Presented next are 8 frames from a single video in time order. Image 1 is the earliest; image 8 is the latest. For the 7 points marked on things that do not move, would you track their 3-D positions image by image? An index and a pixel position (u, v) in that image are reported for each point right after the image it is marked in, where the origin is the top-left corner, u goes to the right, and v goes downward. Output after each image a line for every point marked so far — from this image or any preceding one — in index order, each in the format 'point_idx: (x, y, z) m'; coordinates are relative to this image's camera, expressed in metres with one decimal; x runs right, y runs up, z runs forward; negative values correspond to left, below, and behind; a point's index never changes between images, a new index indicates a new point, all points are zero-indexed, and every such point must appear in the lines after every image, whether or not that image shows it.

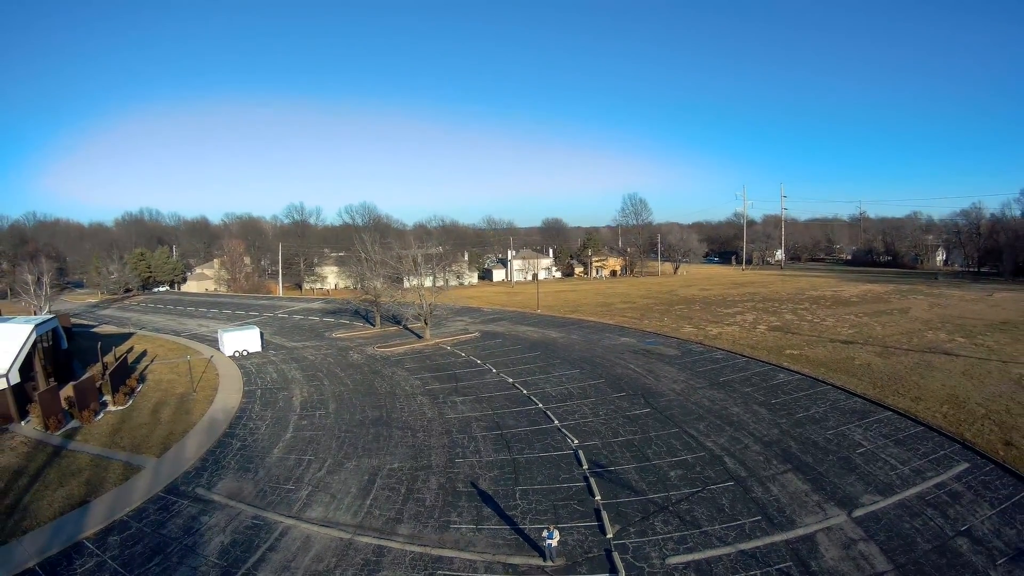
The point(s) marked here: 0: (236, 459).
0: (-4.9, -3.1, +9.1) m
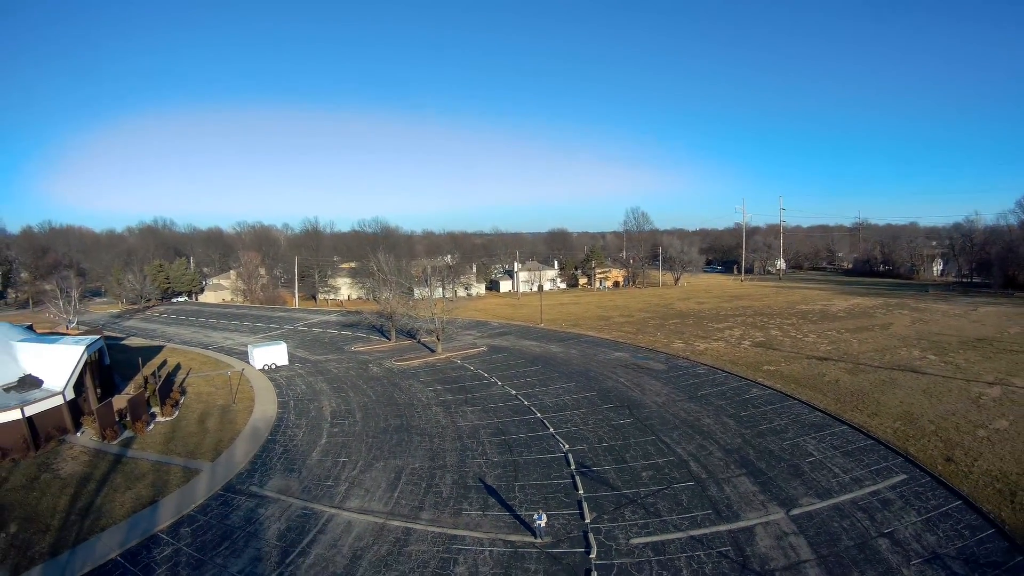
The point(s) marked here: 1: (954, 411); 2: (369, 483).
0: (-4.8, -3.7, +10.8) m
1: (+12.9, -3.8, +14.4) m
2: (-2.7, -3.6, +9.6) m
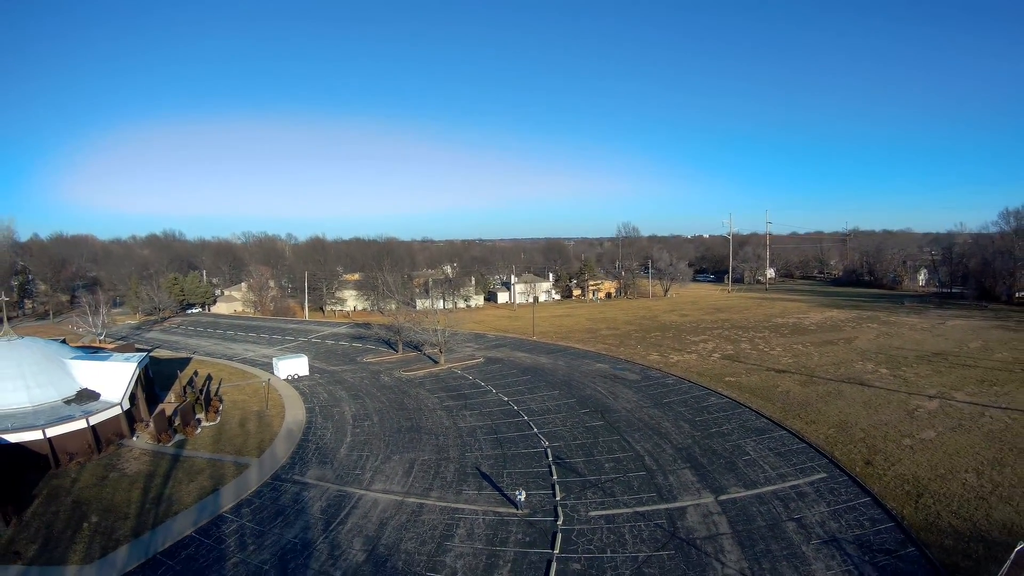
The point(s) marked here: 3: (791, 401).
0: (-5.1, -4.4, +13.2) m
1: (+12.7, -4.6, +16.9) m
2: (-2.9, -4.3, +12.0) m
3: (+9.9, -4.0, +18.0) m
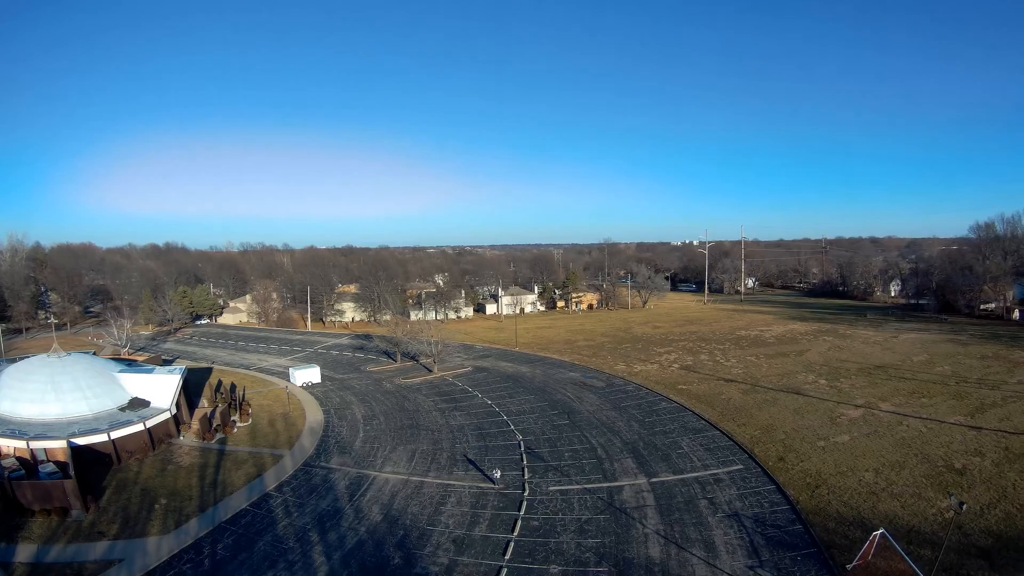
0: (-5.7, -5.2, +16.4) m
1: (+12.0, -5.5, +20.4) m
2: (-3.5, -5.1, +15.2) m
3: (+9.2, -5.0, +21.5) m
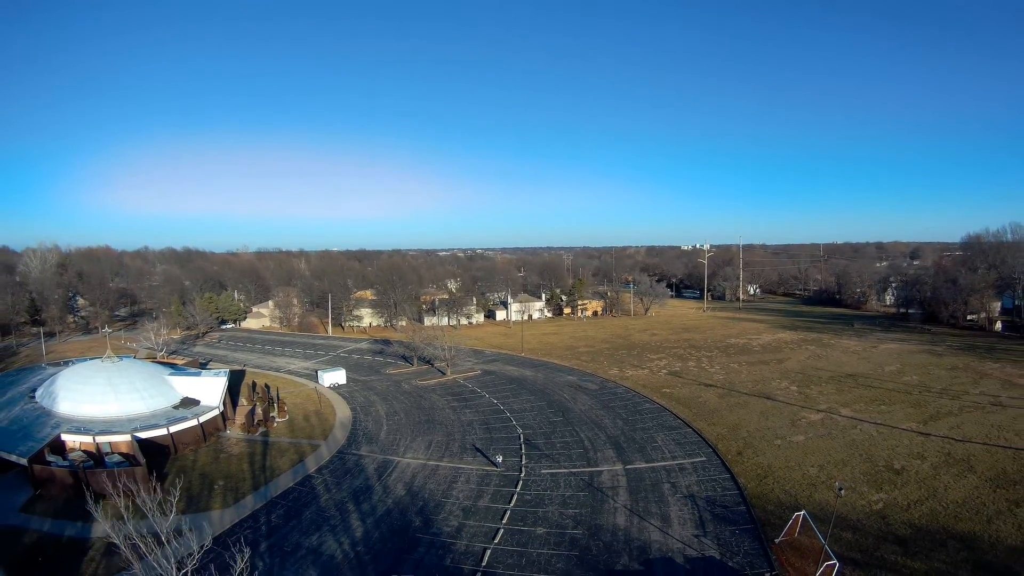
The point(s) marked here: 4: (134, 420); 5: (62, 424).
0: (-5.7, -5.8, +19.5) m
1: (+12.1, -6.3, +23.2) m
2: (-3.5, -5.7, +18.3) m
3: (+9.3, -5.7, +24.3) m
4: (-14.6, -5.4, +19.9) m
5: (-17.0, -5.6, +19.6) m
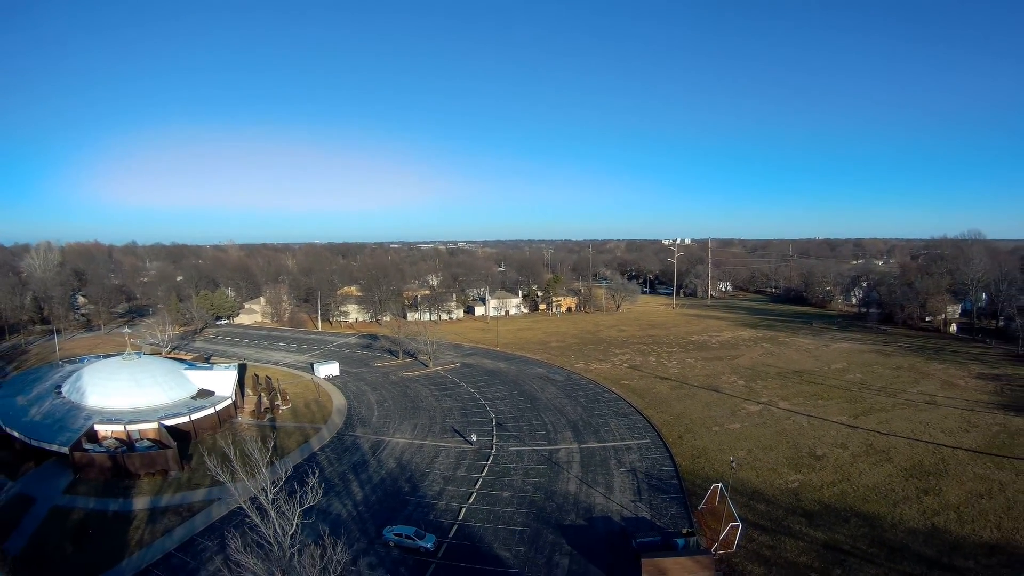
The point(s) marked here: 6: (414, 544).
0: (-6.8, -5.9, +22.5) m
1: (+10.8, -6.6, +26.8) m
2: (-4.6, -5.9, +21.3) m
3: (+8.0, -6.0, +27.8) m
4: (-15.8, -5.4, +22.5) m
5: (-18.2, -5.6, +22.1) m
6: (-2.7, -7.0, +13.8) m
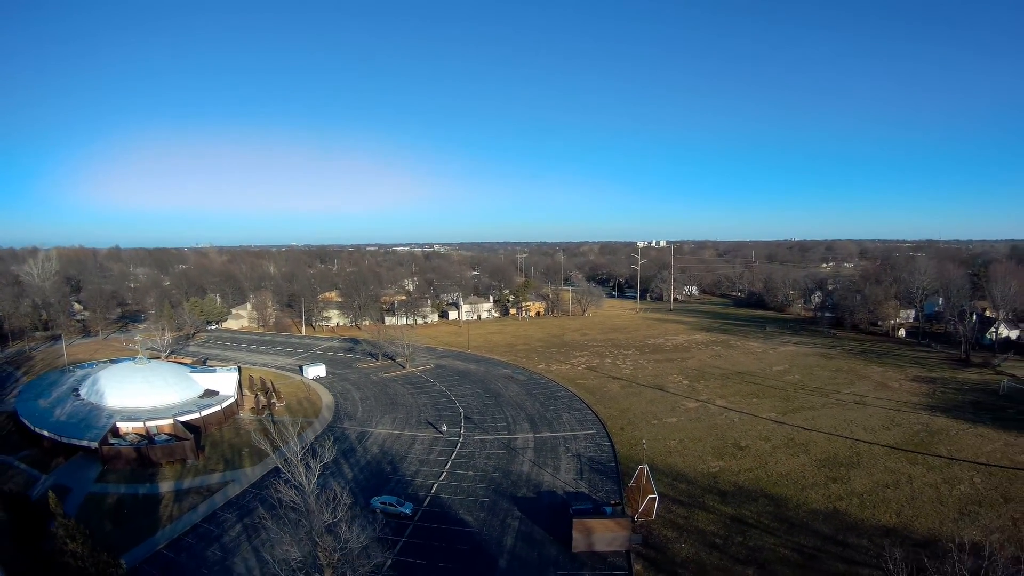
0: (-8.6, -6.5, +25.8) m
1: (+8.8, -7.3, +30.9) m
2: (-6.3, -6.6, +24.7) m
3: (+6.0, -6.7, +31.8) m
4: (-17.5, -6.0, +25.5) m
5: (-19.8, -6.1, +24.9) m
6: (-4.0, -7.6, +17.3) m
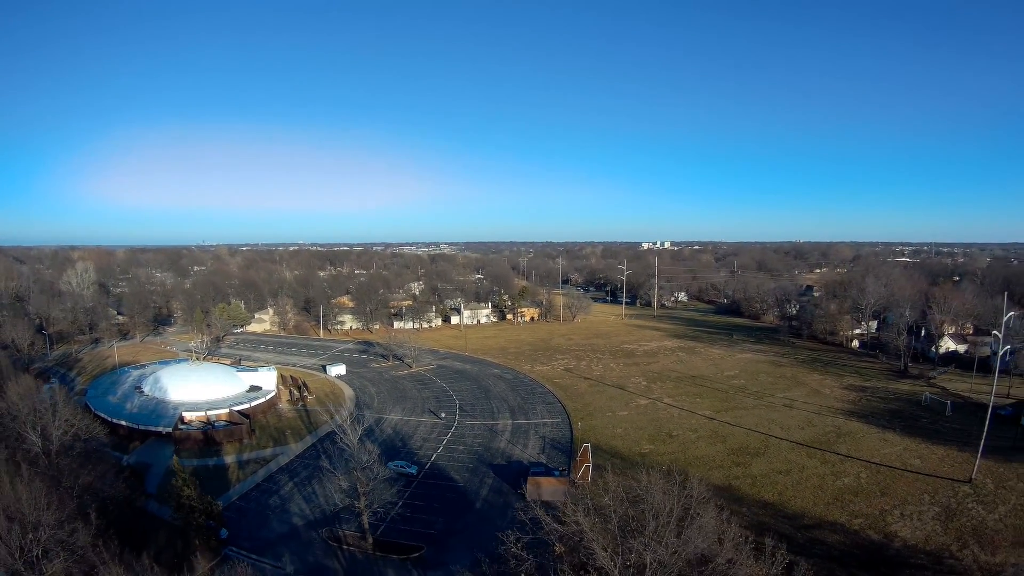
0: (-9.7, -7.7, +33.0) m
1: (+7.8, -8.7, +38.0) m
2: (-7.4, -7.7, +32.0) m
3: (+5.0, -8.0, +38.9) m
4: (-18.6, -7.0, +32.8) m
5: (-20.9, -7.1, +32.2) m
6: (-5.2, -8.8, +24.5) m
